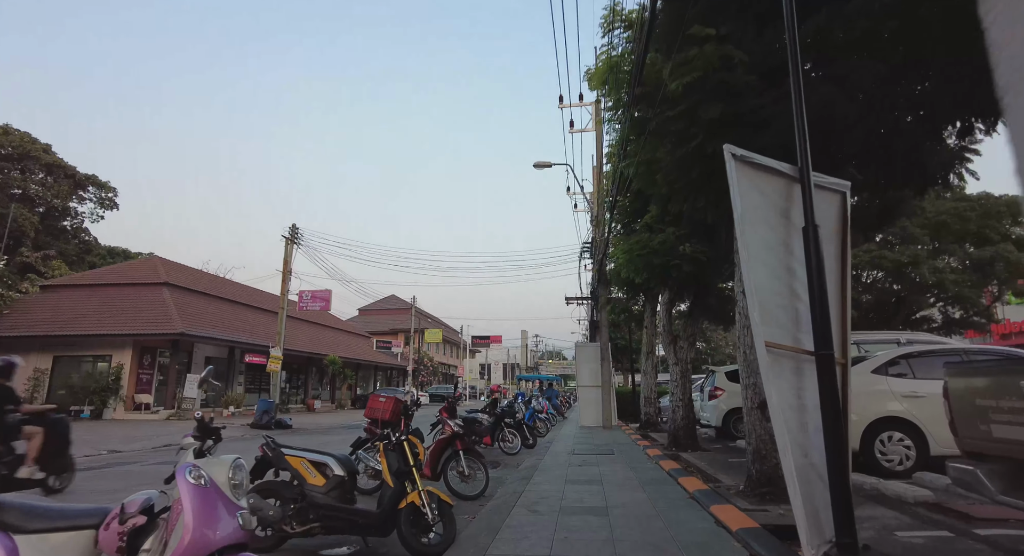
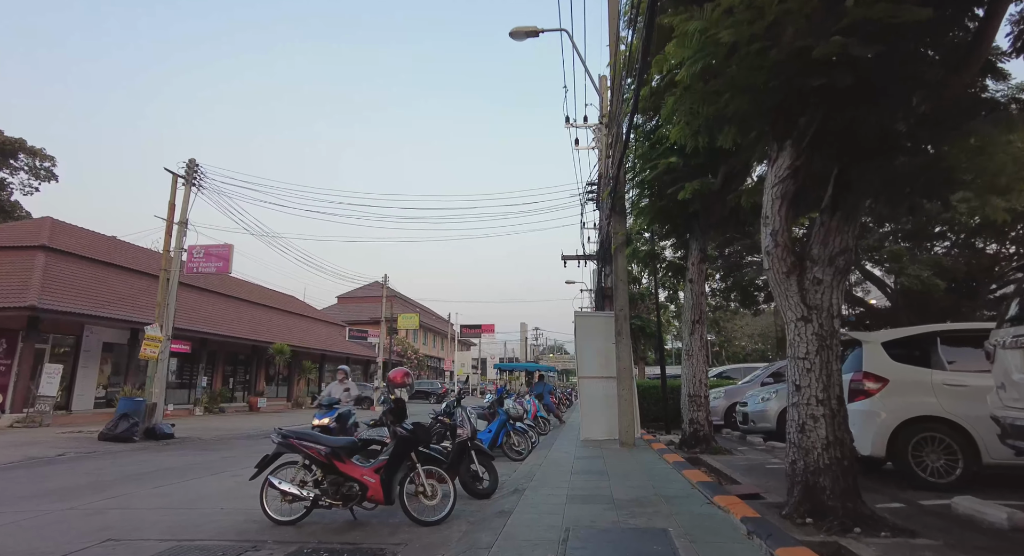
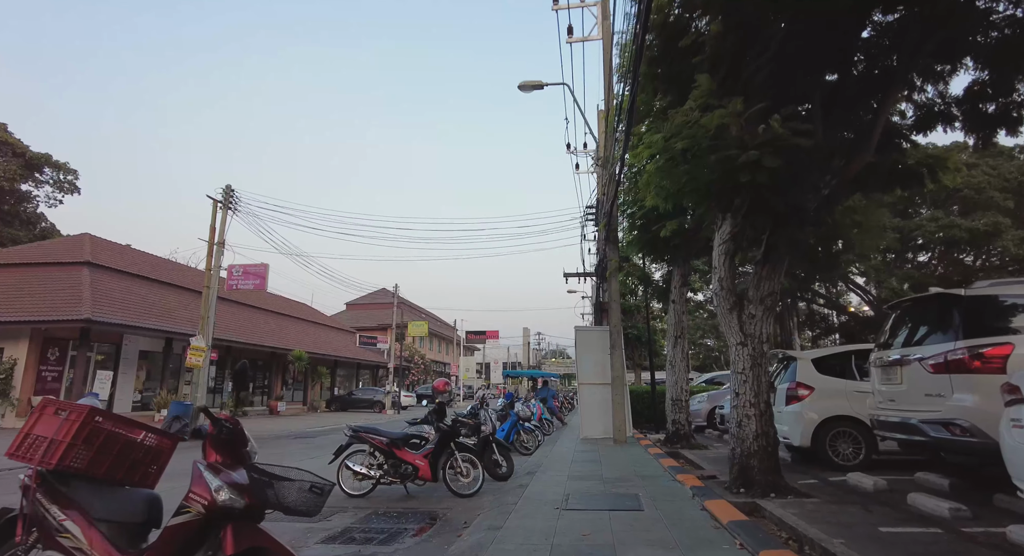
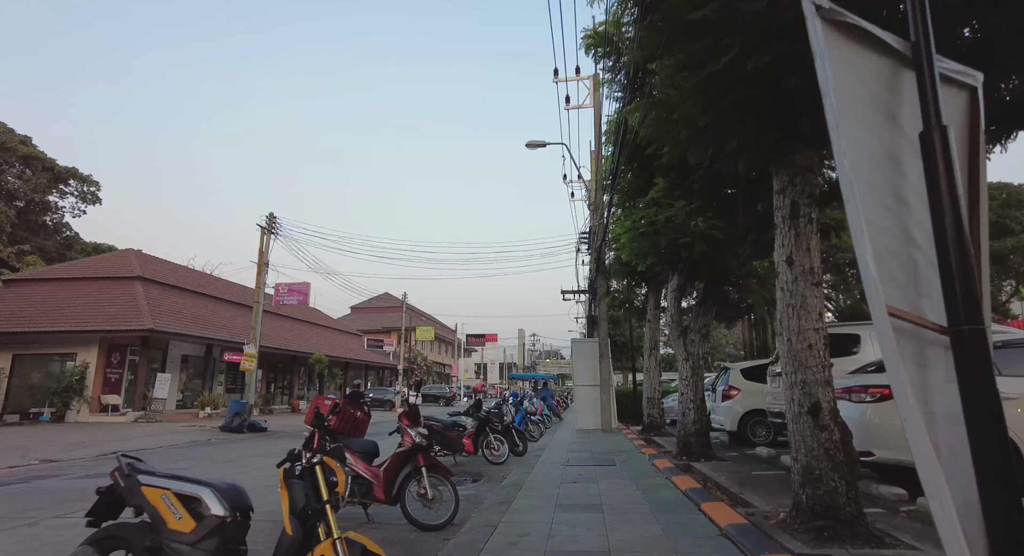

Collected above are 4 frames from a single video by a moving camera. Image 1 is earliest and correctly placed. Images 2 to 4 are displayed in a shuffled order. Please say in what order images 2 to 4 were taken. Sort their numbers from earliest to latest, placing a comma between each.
4, 3, 2
